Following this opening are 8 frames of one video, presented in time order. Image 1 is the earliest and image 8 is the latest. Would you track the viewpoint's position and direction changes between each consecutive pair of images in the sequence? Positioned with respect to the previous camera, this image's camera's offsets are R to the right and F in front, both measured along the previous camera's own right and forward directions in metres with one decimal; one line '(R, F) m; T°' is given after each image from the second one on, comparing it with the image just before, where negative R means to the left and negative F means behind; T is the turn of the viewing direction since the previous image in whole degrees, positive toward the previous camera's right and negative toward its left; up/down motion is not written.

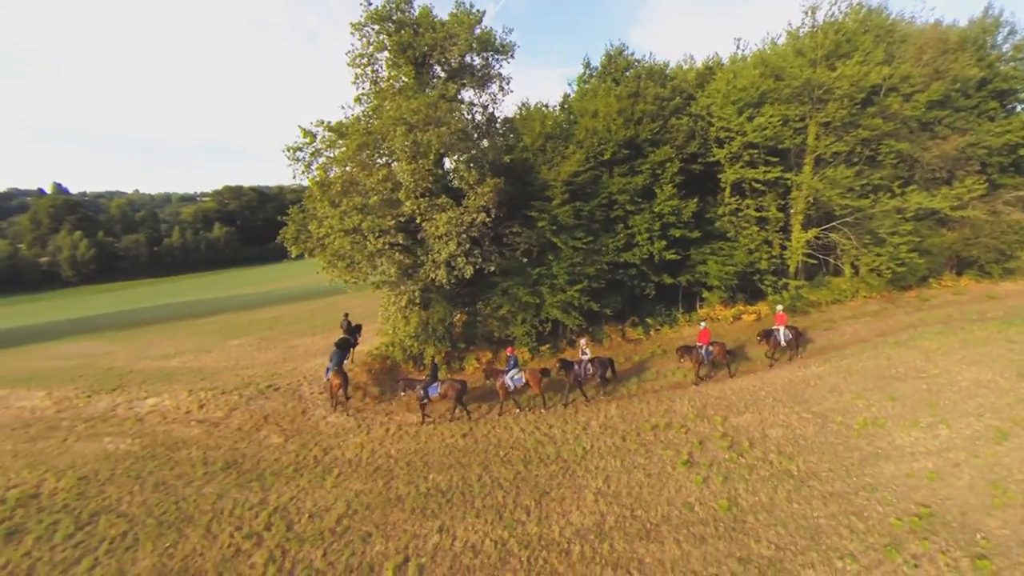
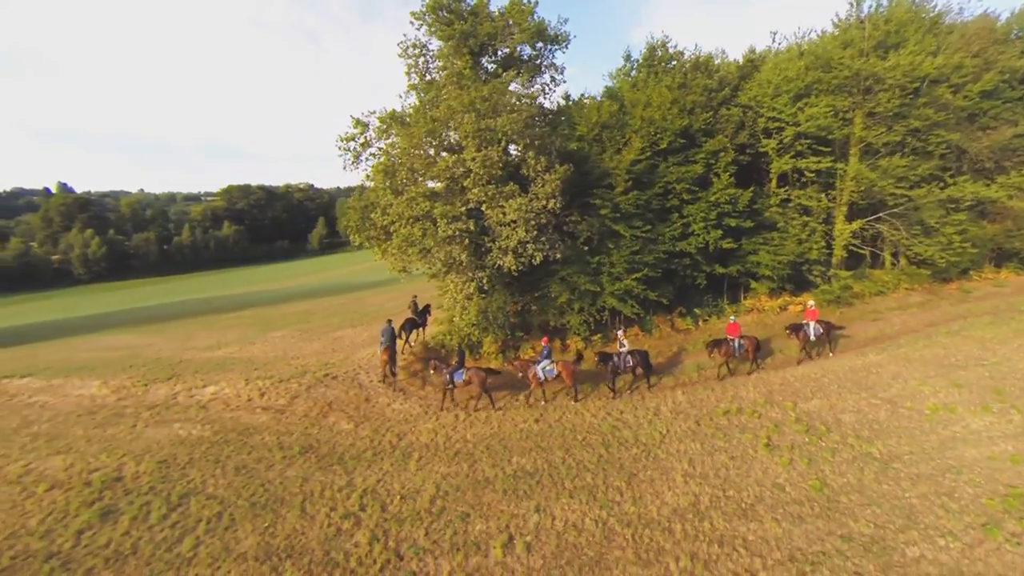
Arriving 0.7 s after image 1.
(-2.6, -0.1) m; 0°
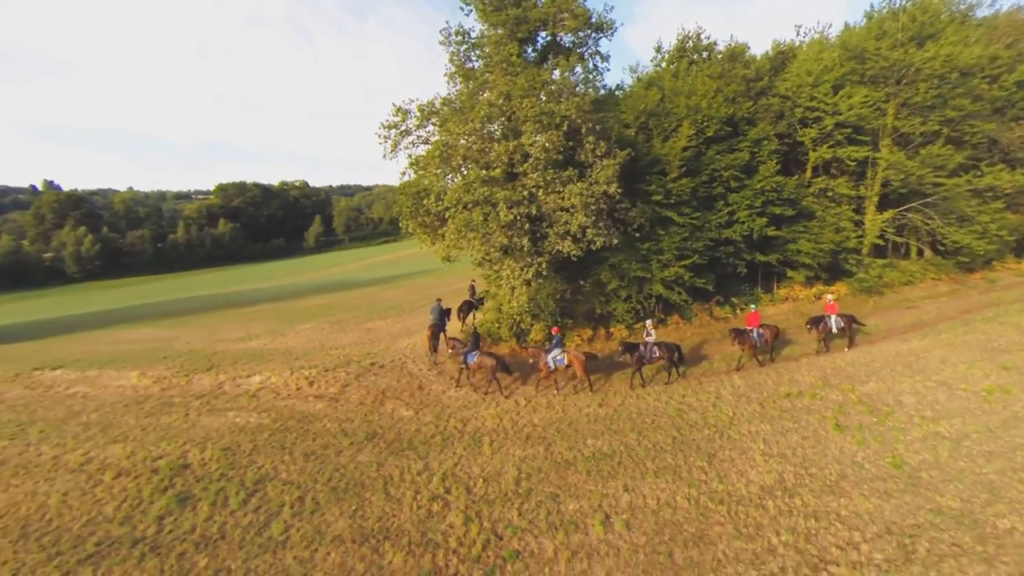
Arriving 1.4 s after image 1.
(-2.6, +0.1) m; +1°
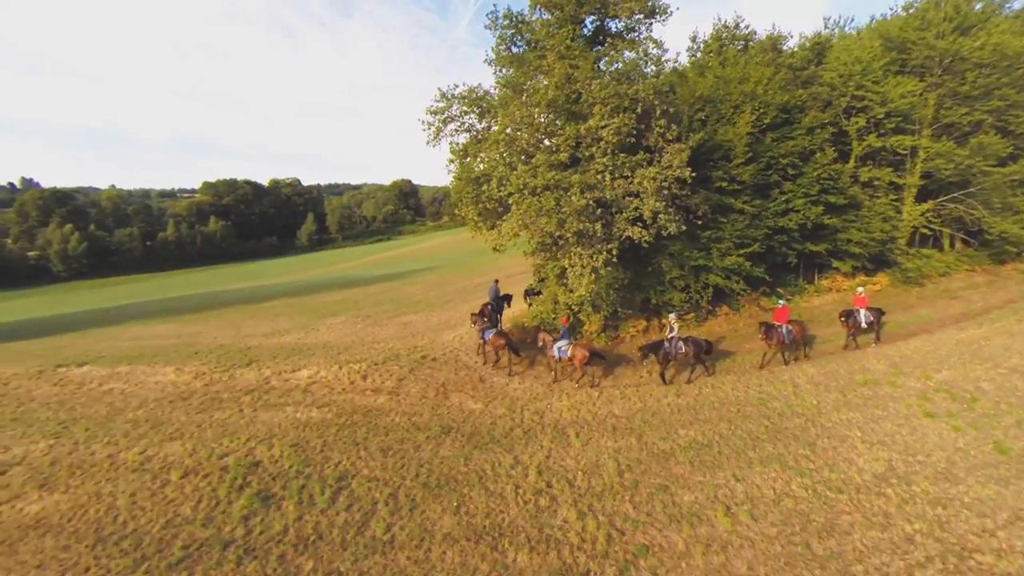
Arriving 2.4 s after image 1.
(-3.1, +0.7) m; +2°
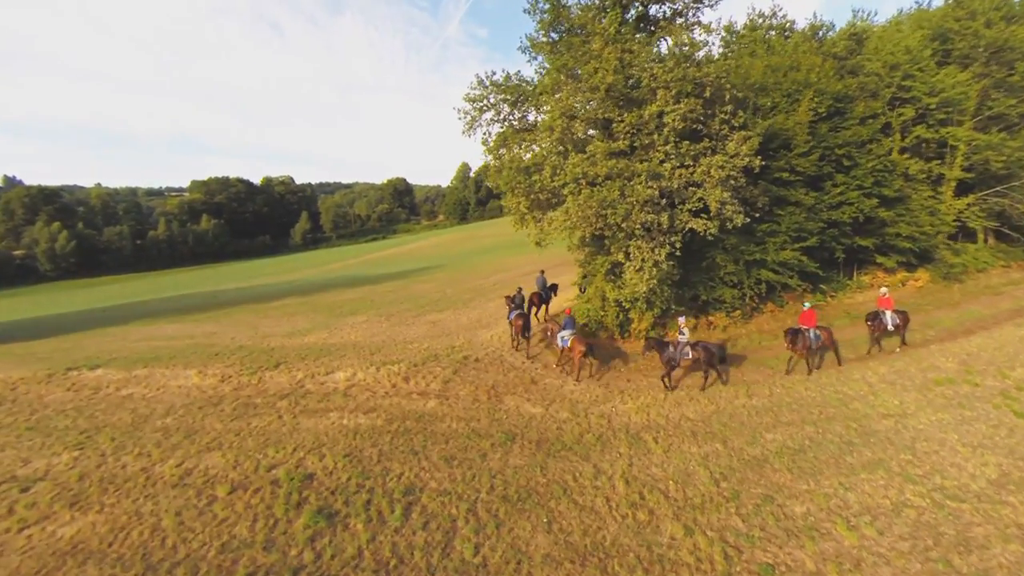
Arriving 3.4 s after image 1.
(-2.4, +1.1) m; +1°
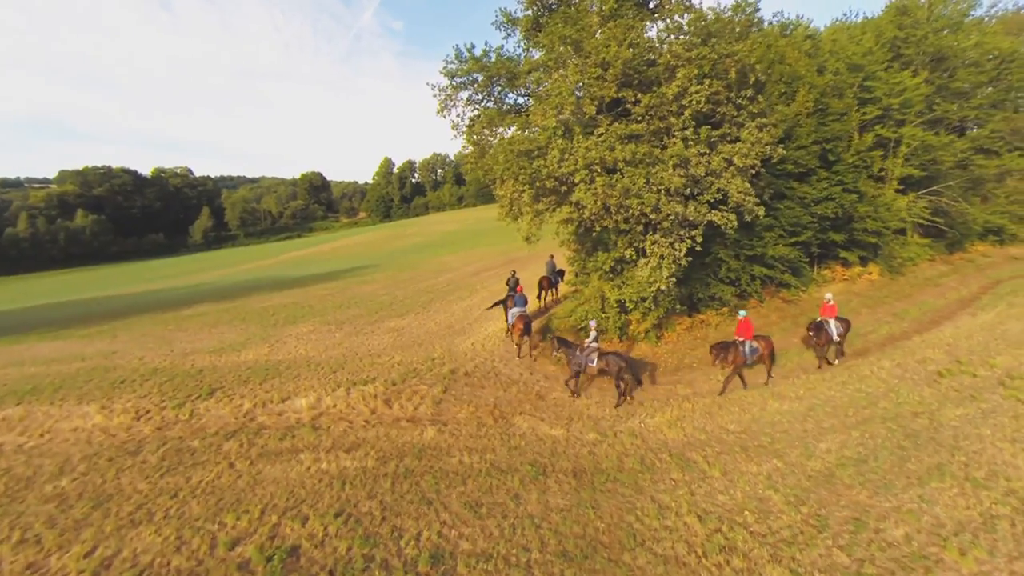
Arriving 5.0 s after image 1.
(-2.6, +2.6) m; +10°
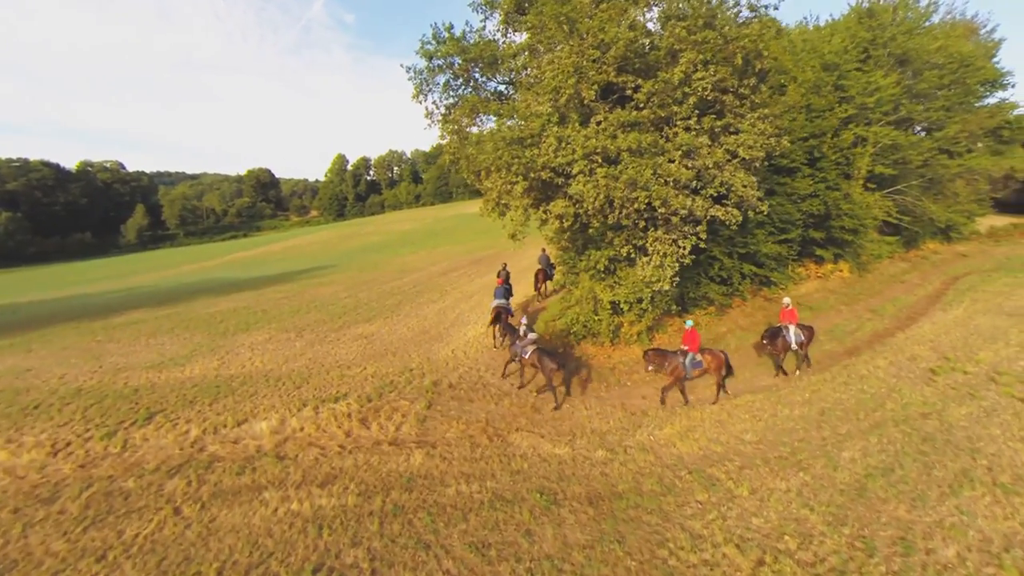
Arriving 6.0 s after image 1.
(-1.0, +1.5) m; +5°
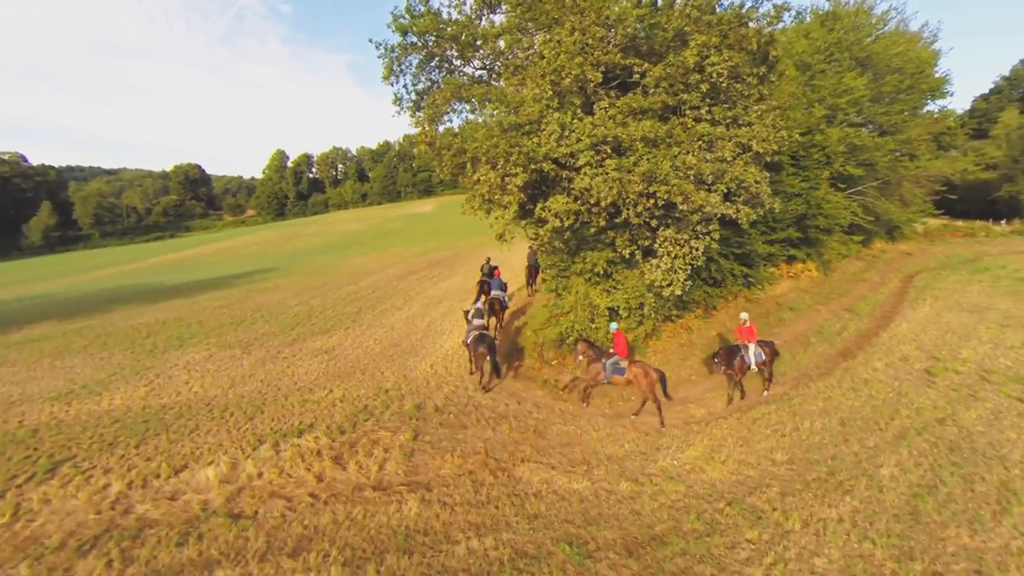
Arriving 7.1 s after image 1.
(-1.3, +1.8) m; +6°
